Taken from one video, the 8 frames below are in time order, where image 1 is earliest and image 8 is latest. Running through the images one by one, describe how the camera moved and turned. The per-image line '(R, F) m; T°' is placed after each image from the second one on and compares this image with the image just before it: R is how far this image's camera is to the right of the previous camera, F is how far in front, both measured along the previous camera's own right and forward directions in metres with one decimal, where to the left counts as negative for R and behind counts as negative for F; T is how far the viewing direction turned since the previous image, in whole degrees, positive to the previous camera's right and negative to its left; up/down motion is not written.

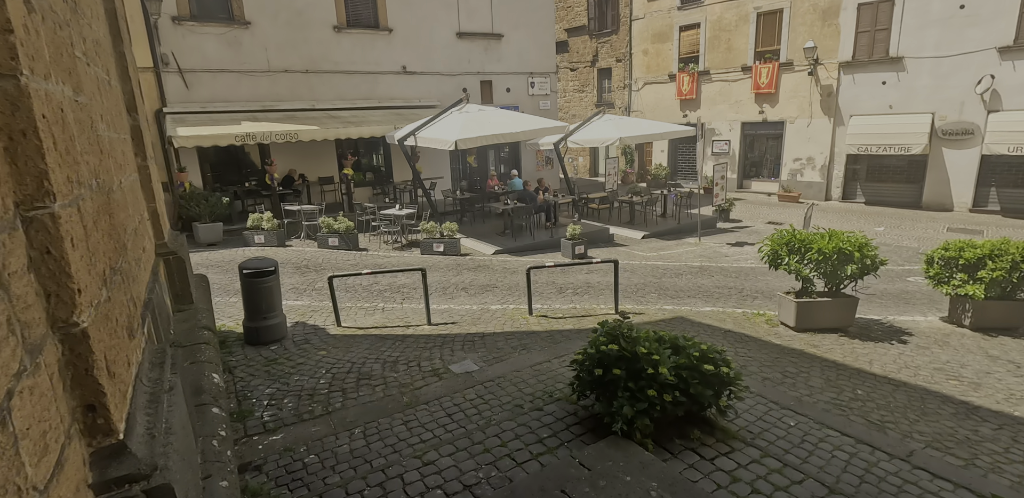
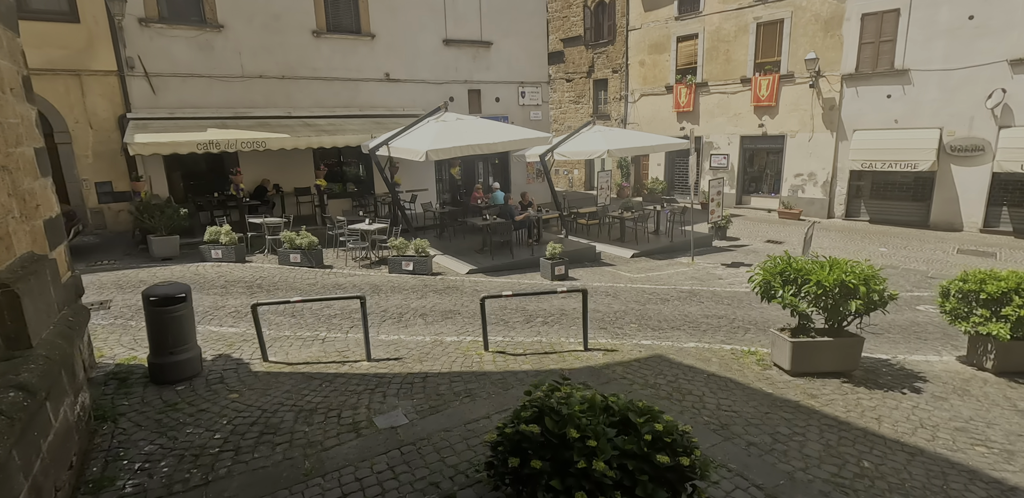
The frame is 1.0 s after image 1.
(+0.5, +0.9) m; 0°
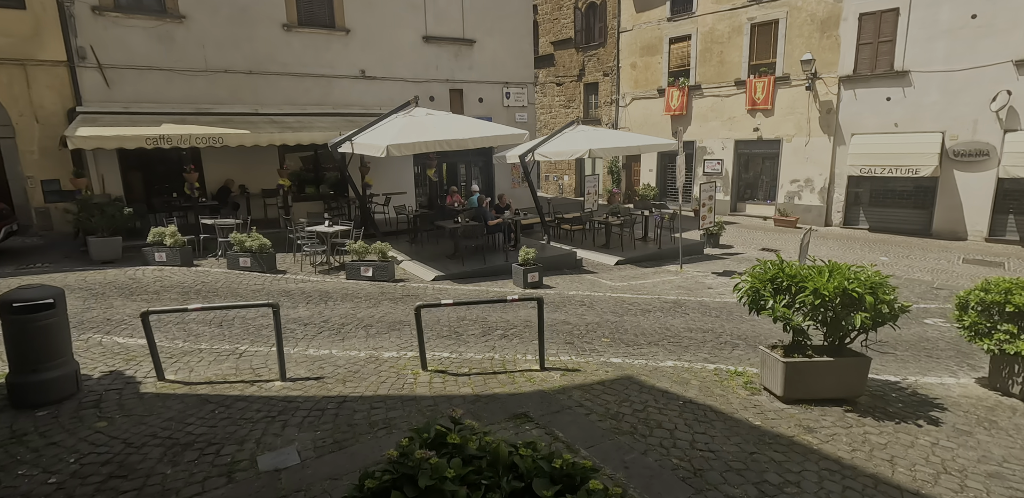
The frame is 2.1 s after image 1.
(+0.5, +0.9) m; 0°
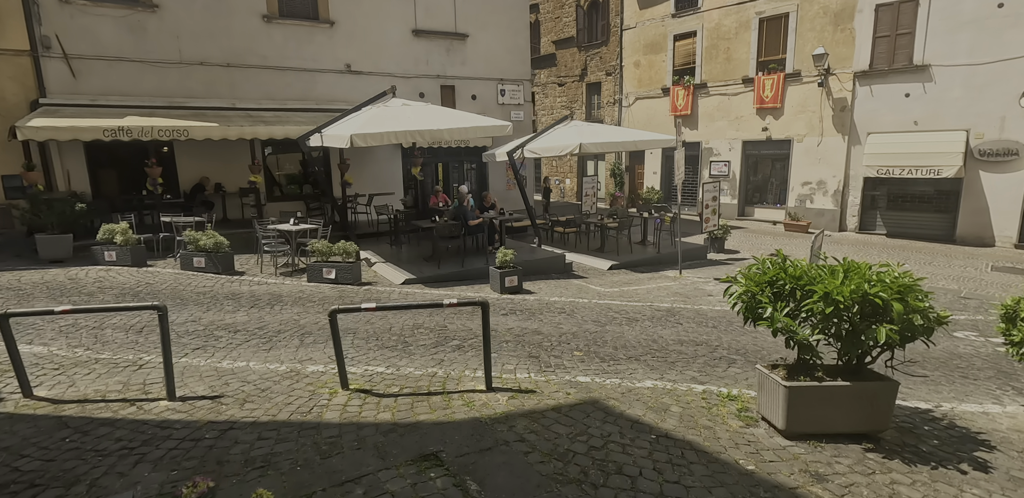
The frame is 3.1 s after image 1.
(+0.5, +1.0) m; -1°
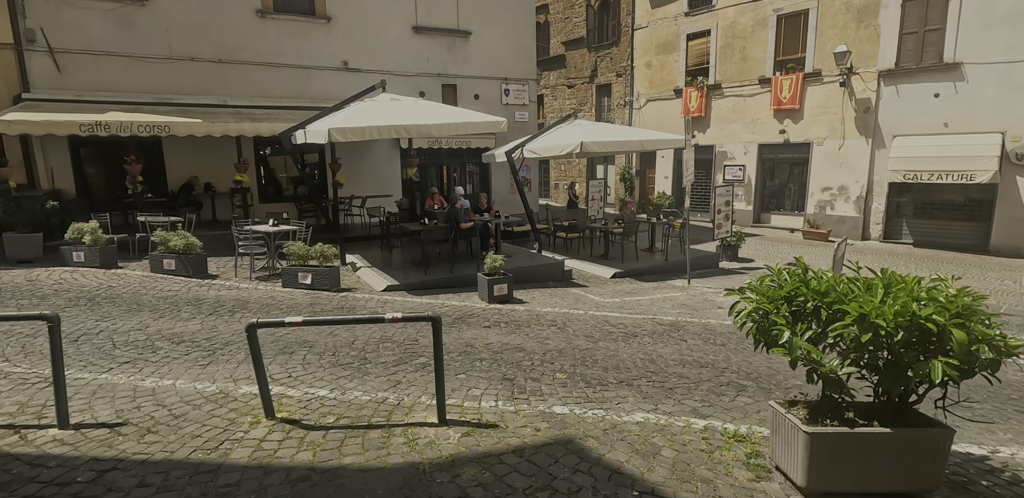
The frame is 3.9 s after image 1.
(+0.3, +0.8) m; -1°
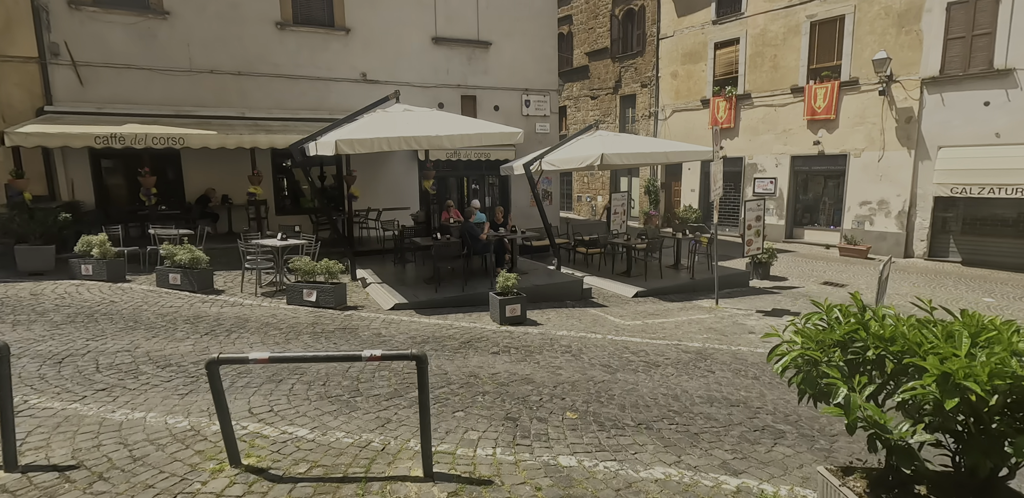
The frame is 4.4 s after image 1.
(+0.1, +0.5) m; -2°
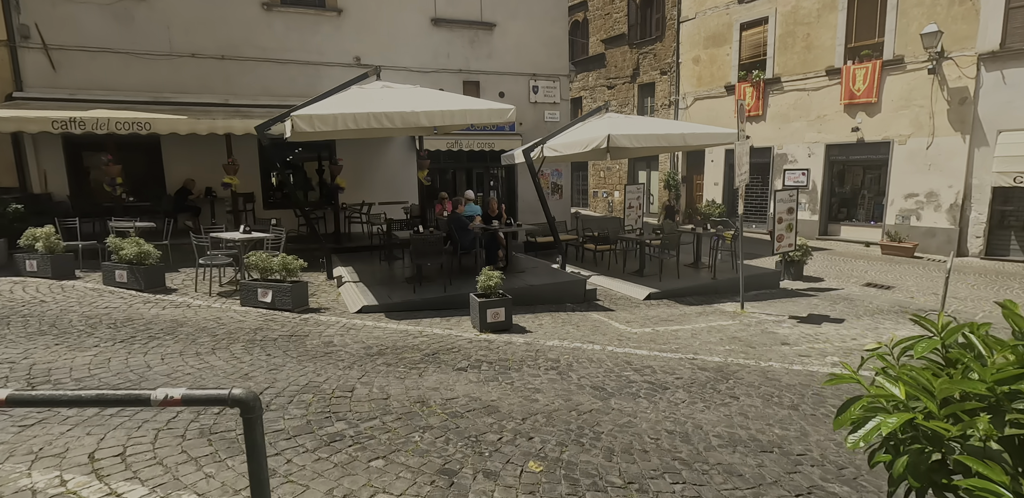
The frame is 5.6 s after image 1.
(+0.4, +1.2) m; -2°
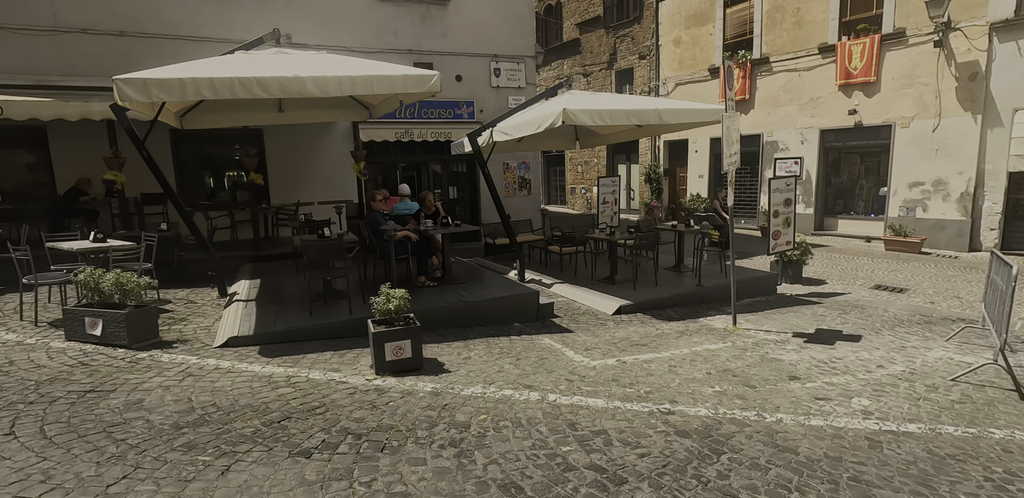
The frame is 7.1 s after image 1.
(+0.6, +1.7) m; +1°
